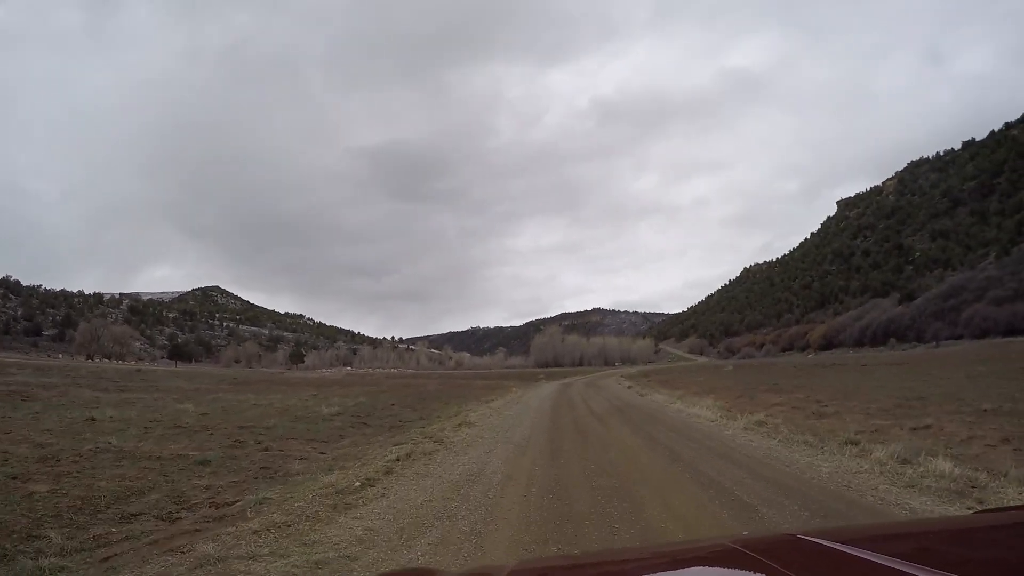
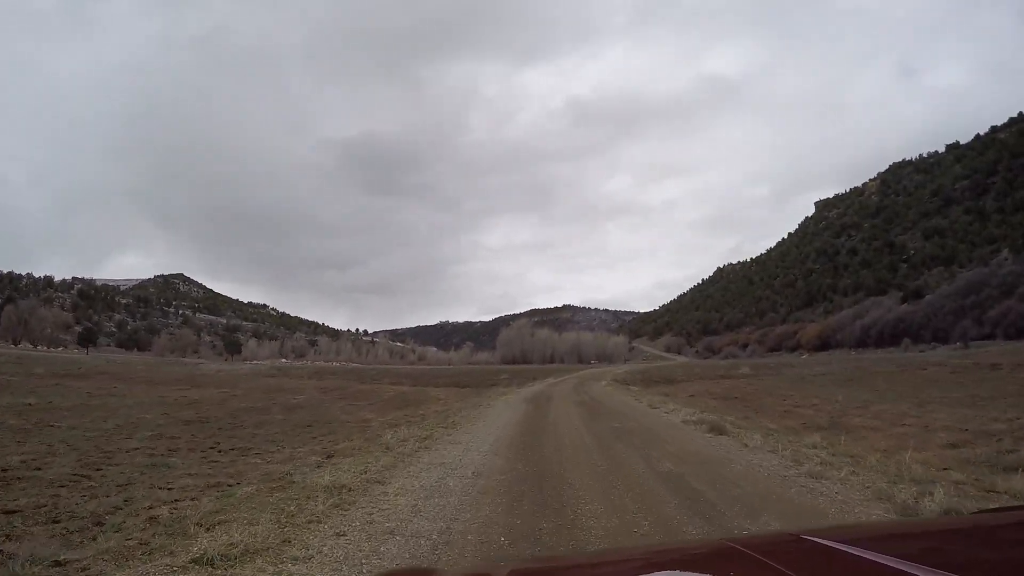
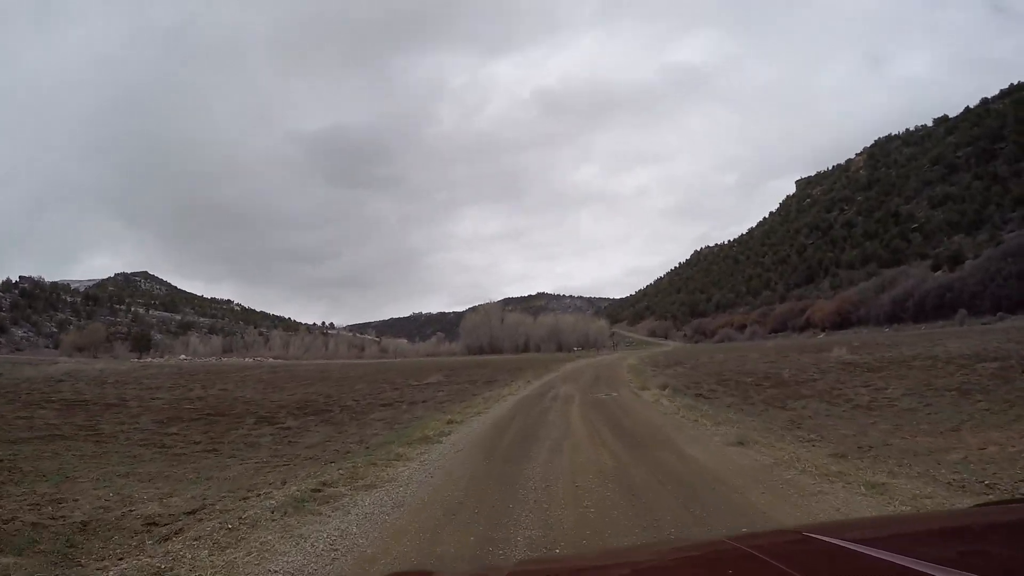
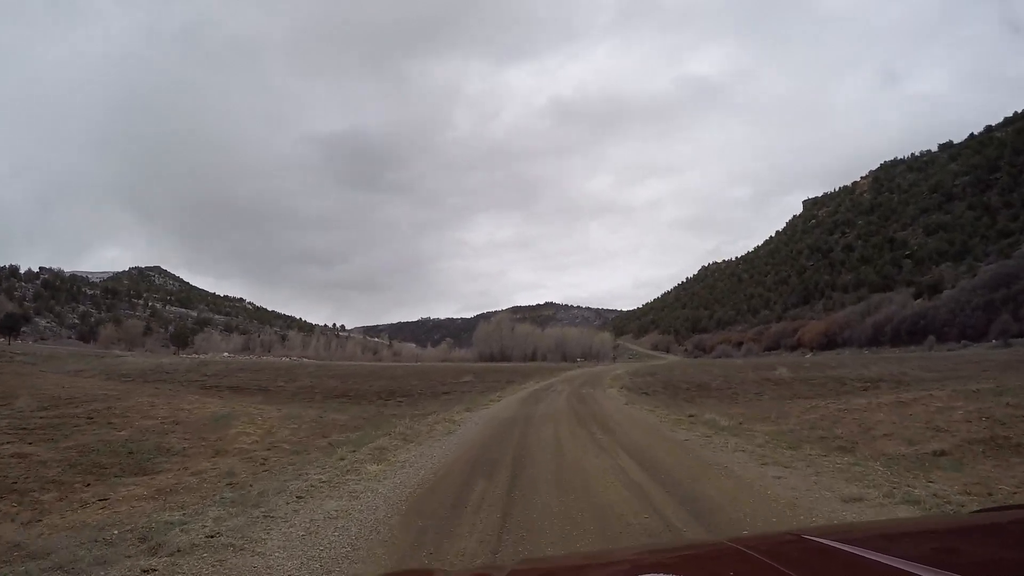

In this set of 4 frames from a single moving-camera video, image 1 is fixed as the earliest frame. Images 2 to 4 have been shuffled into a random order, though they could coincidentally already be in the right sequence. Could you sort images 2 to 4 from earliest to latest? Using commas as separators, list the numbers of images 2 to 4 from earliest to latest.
2, 4, 3
